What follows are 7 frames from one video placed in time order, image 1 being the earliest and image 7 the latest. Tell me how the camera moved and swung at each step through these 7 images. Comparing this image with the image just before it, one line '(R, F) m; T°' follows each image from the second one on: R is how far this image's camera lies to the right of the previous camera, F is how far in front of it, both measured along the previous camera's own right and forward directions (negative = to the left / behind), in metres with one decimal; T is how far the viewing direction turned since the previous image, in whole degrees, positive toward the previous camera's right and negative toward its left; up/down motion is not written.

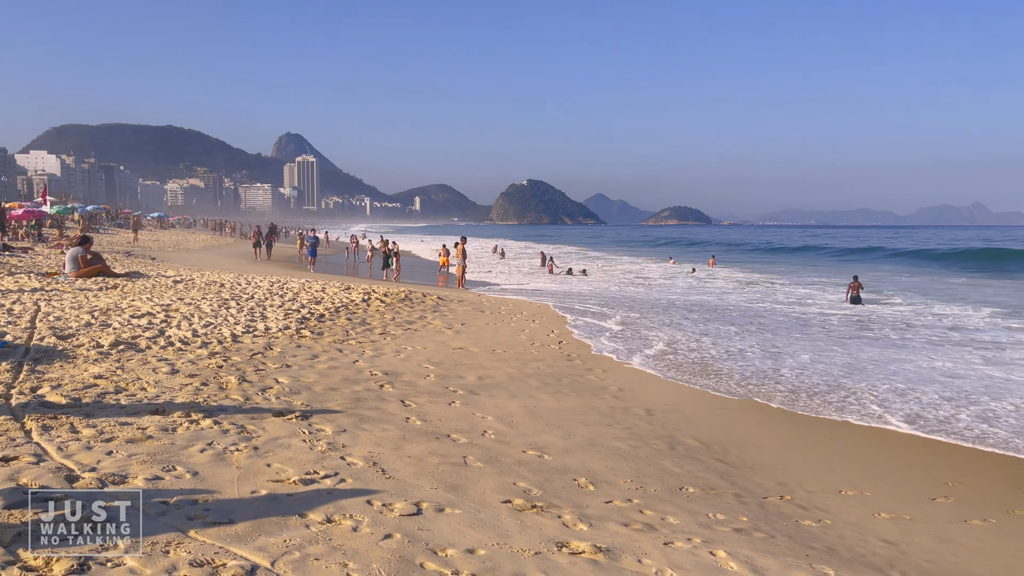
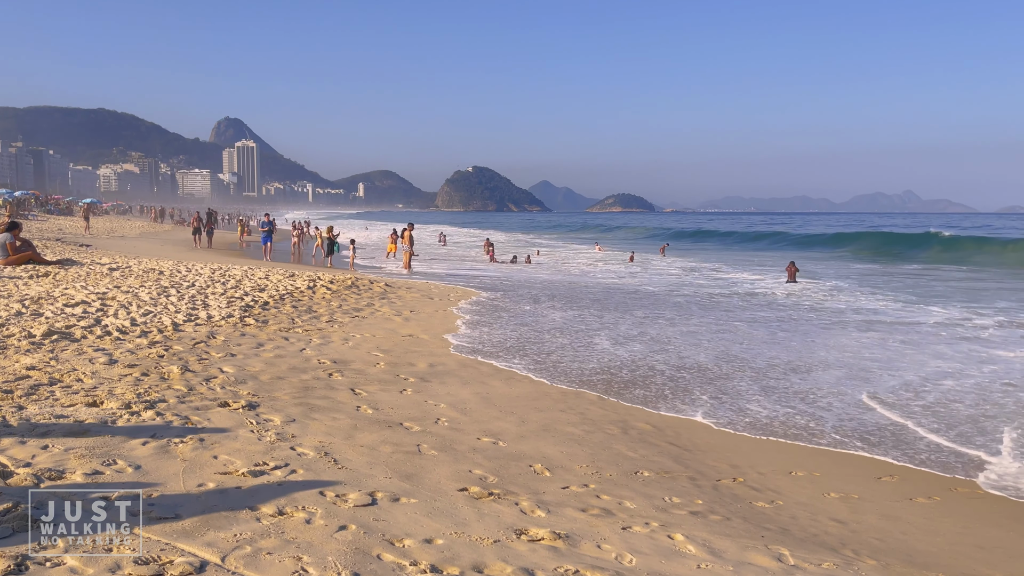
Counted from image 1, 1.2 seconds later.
(0.0, +0.1) m; +4°
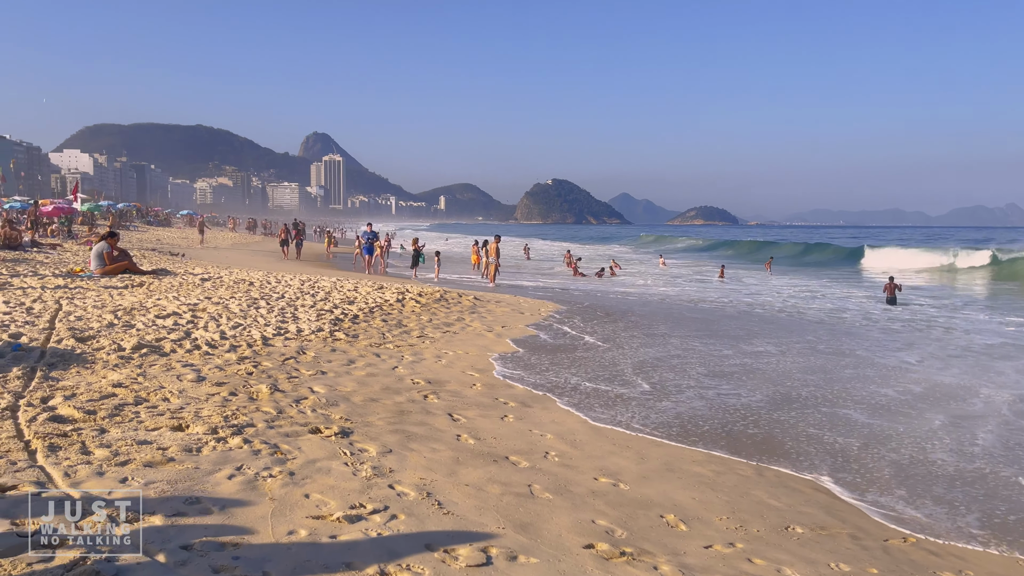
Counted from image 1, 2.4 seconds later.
(-0.2, +0.5) m; -6°
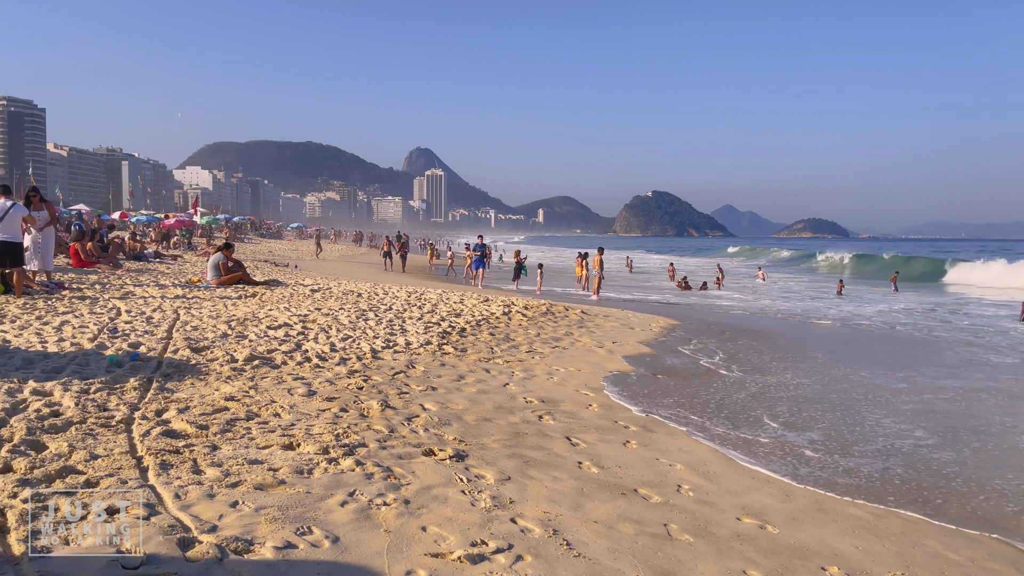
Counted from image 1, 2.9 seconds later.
(-0.2, +0.3) m; -7°
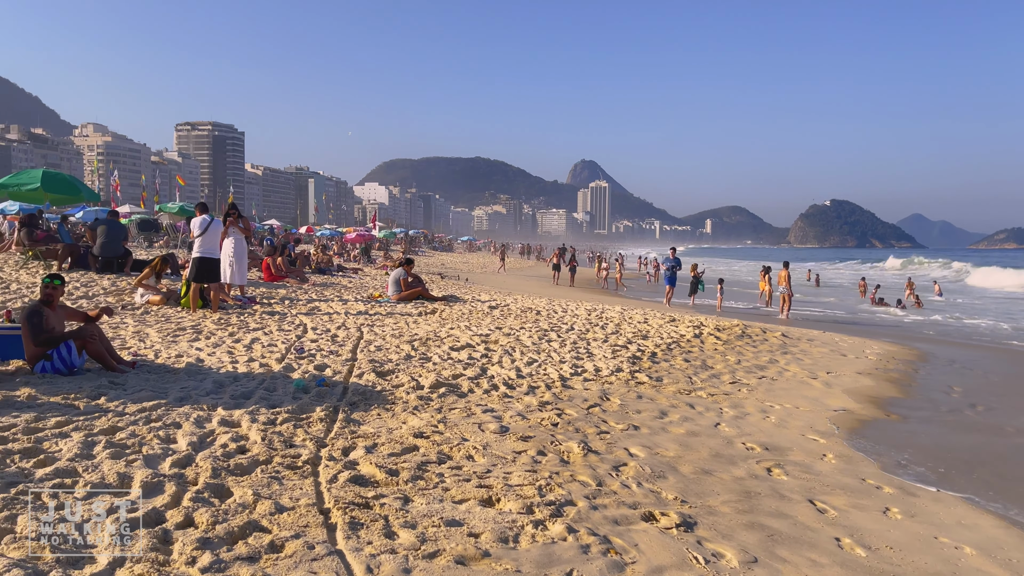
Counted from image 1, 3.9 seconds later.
(-0.3, +0.6) m; -12°
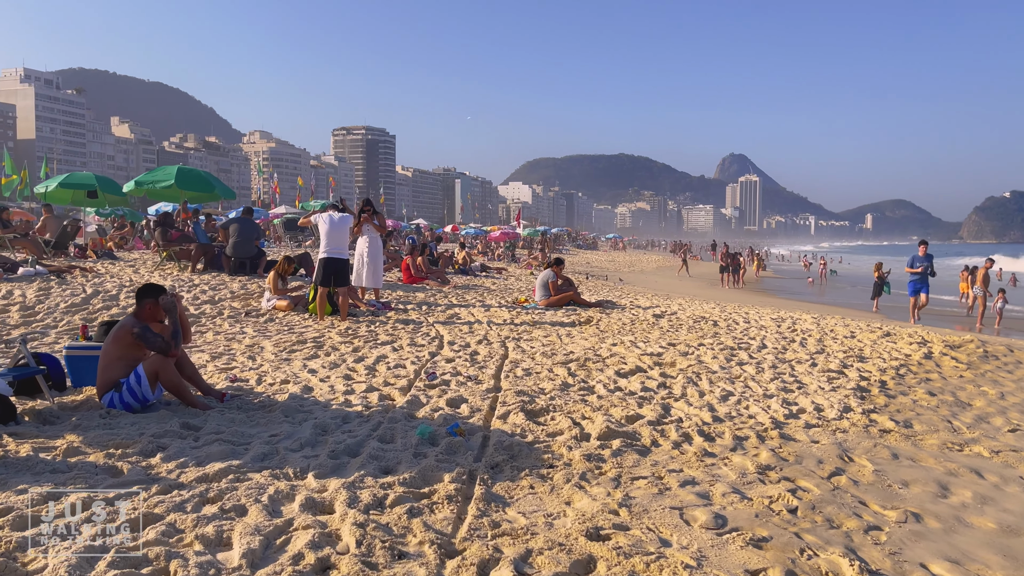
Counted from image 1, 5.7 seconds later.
(-0.3, +1.5) m; -10°
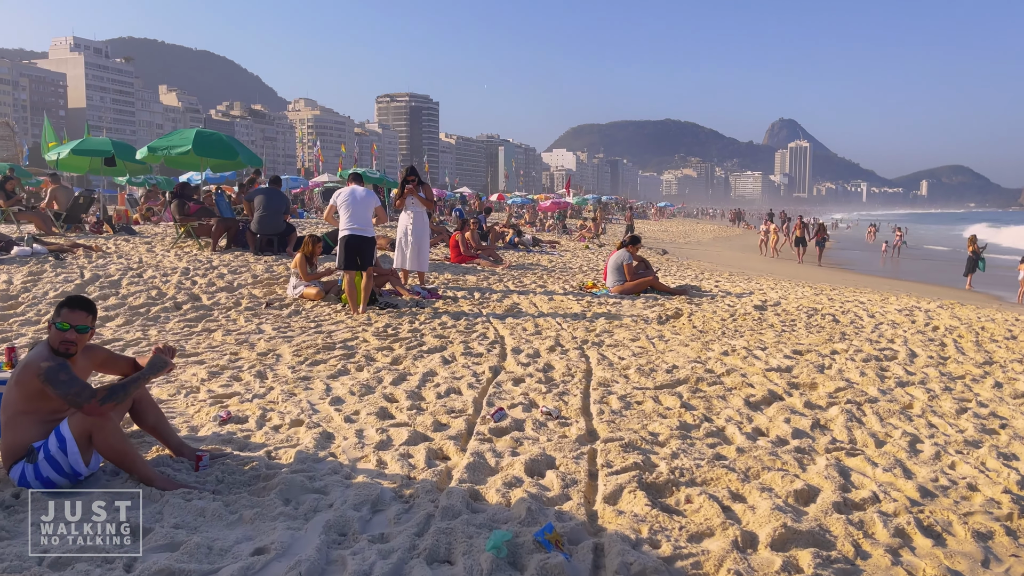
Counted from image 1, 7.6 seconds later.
(-0.3, +1.5) m; -3°
